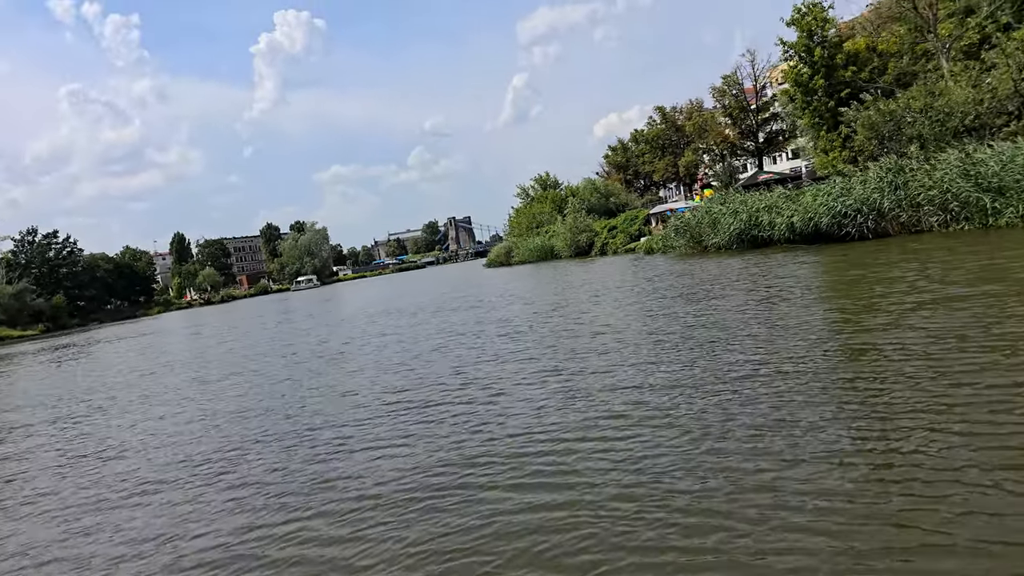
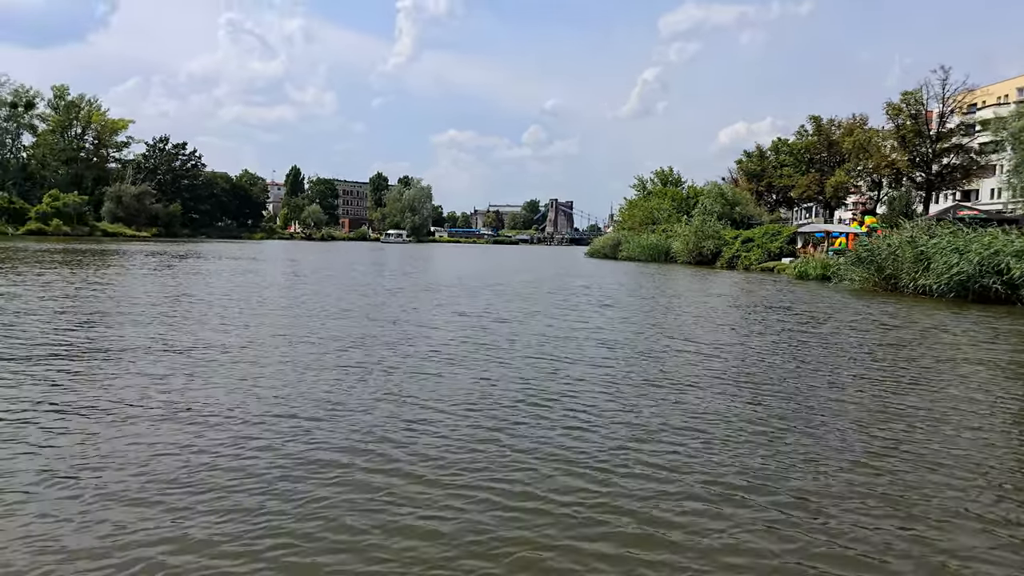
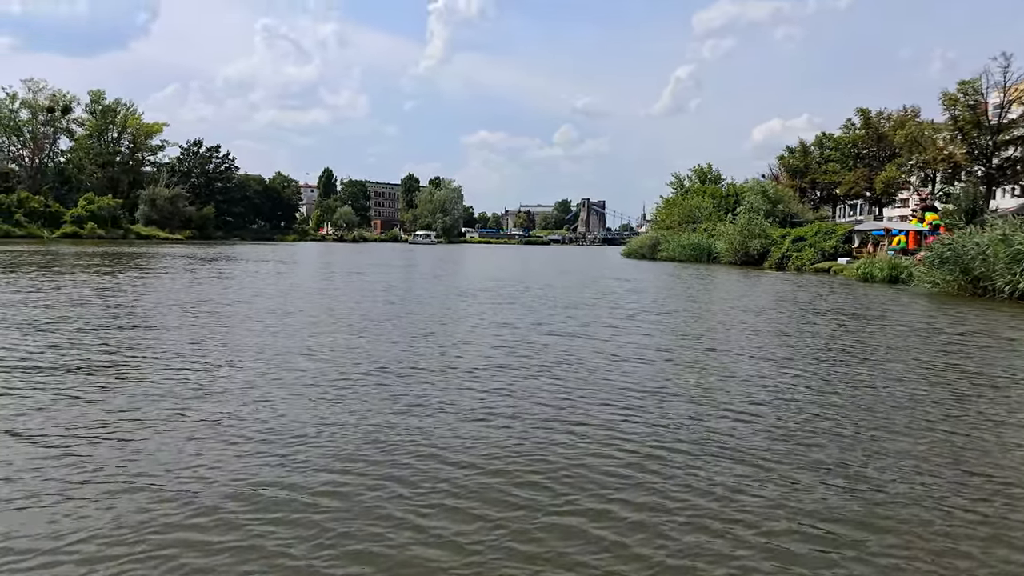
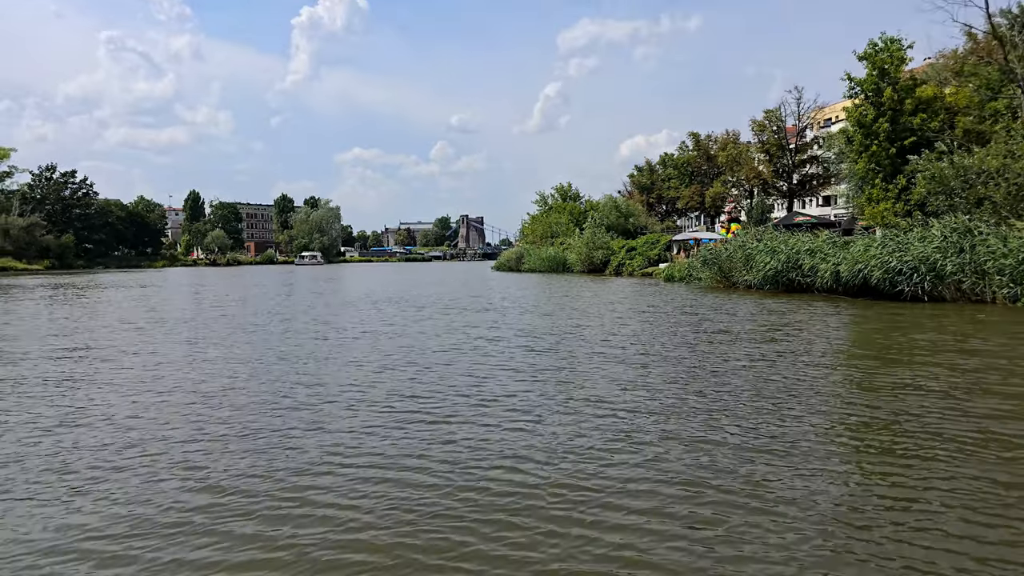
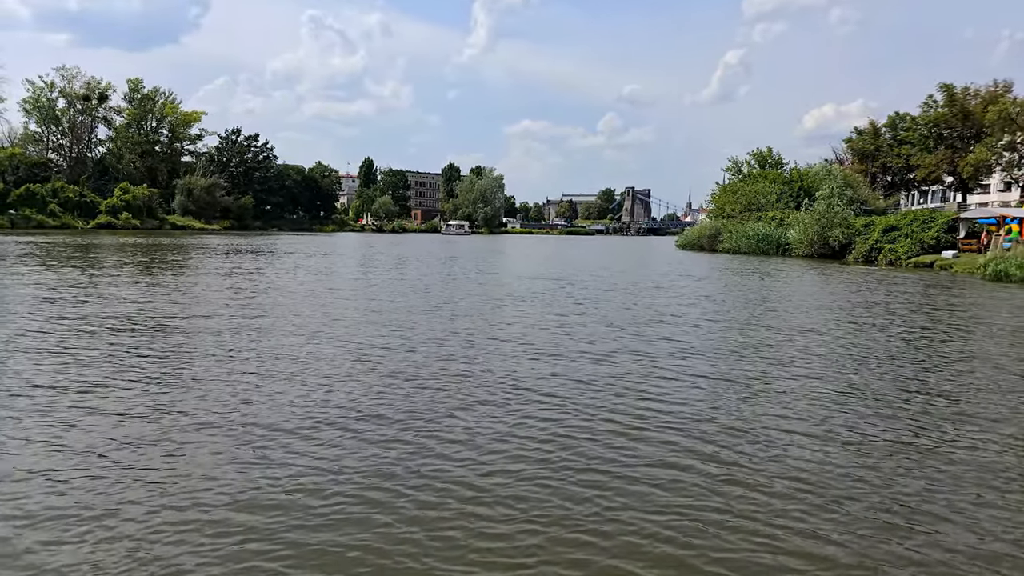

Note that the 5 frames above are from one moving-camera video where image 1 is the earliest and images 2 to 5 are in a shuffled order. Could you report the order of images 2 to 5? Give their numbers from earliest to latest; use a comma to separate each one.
4, 2, 3, 5
